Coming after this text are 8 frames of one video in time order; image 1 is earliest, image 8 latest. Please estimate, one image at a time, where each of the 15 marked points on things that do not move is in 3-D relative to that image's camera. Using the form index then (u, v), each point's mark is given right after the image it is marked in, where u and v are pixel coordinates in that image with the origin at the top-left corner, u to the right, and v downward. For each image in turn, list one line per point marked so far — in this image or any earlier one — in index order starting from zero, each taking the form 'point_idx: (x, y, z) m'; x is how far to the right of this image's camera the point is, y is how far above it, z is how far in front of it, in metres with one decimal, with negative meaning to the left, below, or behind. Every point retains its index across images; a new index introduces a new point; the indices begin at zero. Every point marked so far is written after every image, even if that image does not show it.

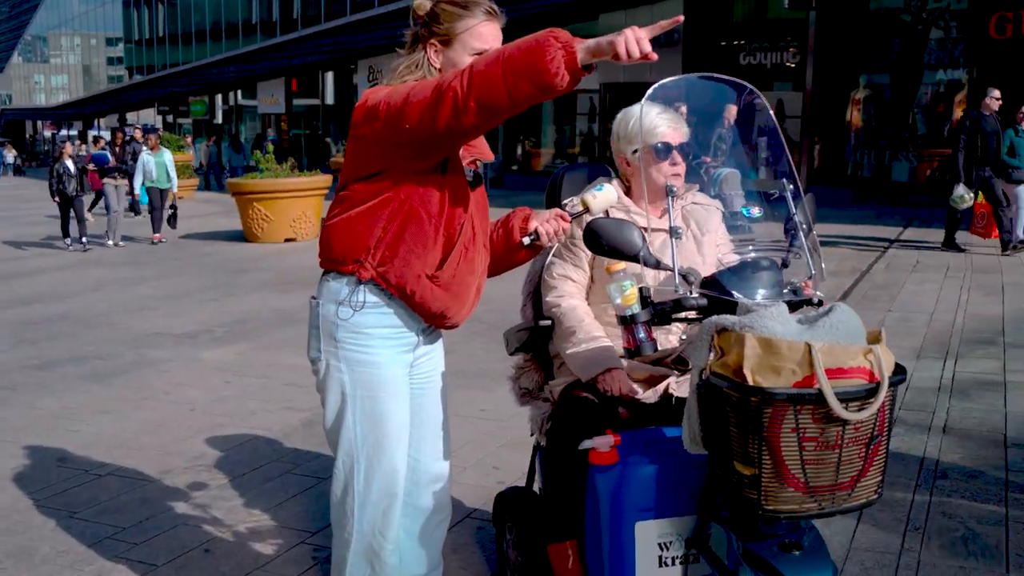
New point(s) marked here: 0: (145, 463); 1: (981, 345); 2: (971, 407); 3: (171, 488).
0: (-1.7, -0.8, +4.8) m
1: (+3.2, -0.4, +7.1) m
2: (+2.5, -0.6, +5.6) m
3: (-1.4, -0.8, +4.4) m
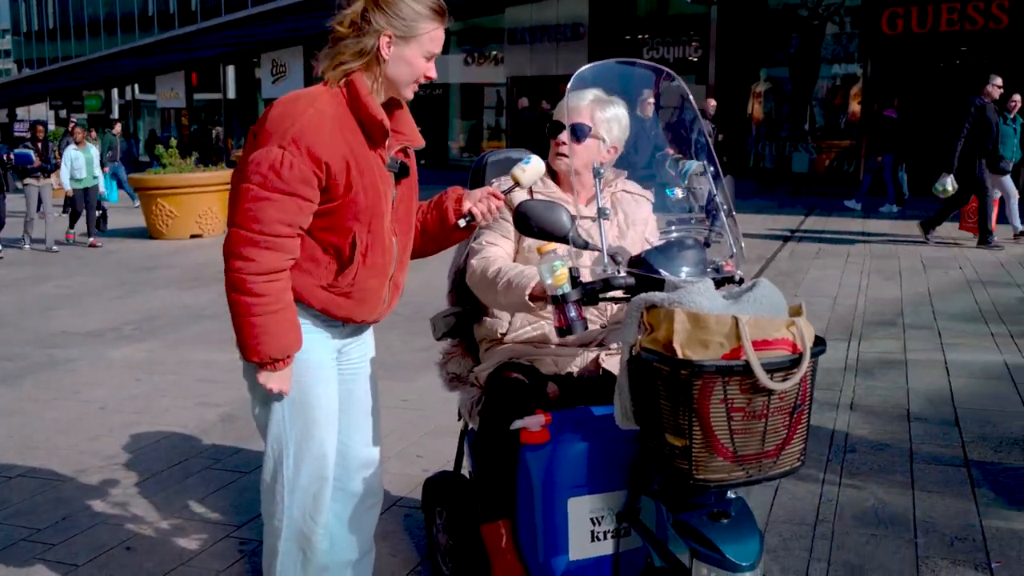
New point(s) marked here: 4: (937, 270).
0: (-2.0, -0.8, +4.7) m
1: (+2.6, -0.3, +7.4) m
2: (+2.0, -0.5, +5.8) m
3: (-1.8, -0.8, +4.3) m
4: (+4.0, +0.2, +9.9) m
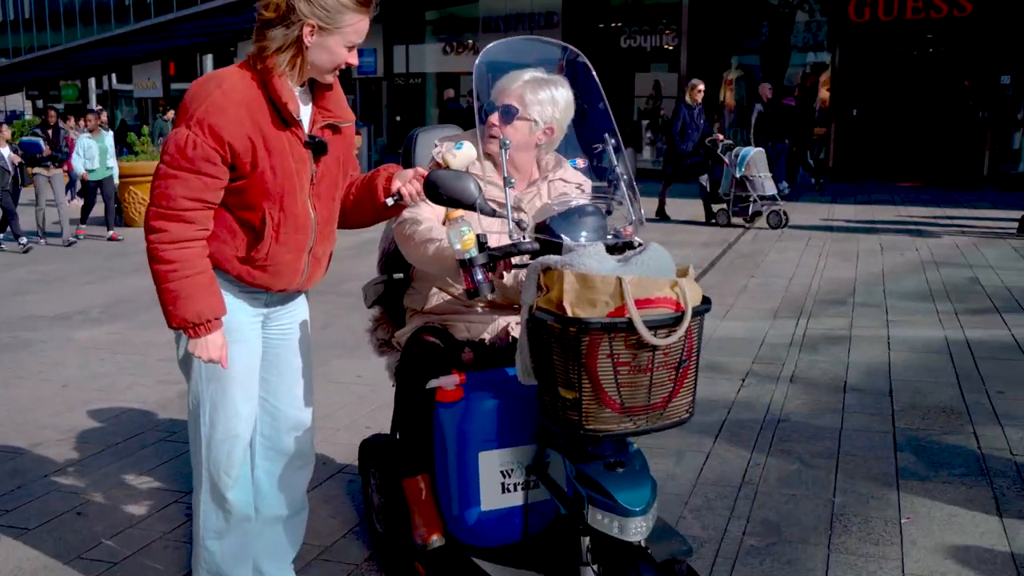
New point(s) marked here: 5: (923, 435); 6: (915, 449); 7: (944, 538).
0: (-2.3, -0.7, +4.8) m
1: (+2.3, -0.1, +7.5) m
2: (+1.7, -0.4, +6.0) m
3: (-2.0, -0.7, +4.5) m
4: (+3.7, +0.3, +10.1) m
5: (+1.8, -0.6, +4.6) m
6: (+1.7, -0.7, +4.4) m
7: (+1.4, -0.8, +3.5) m
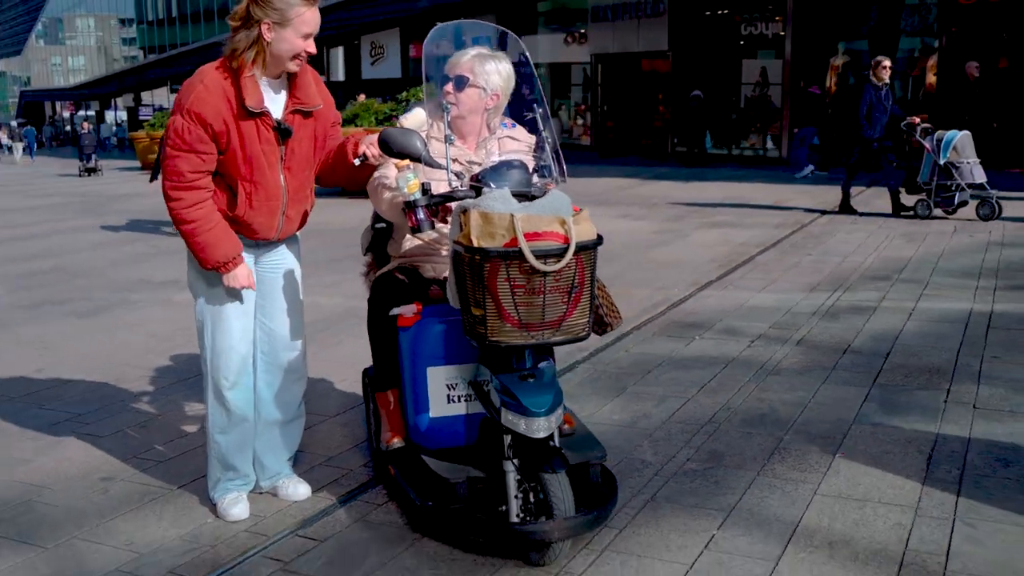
0: (-2.2, -0.5, +5.7) m
1: (+2.7, +0.1, +7.8) m
2: (+2.0, -0.2, +6.3) m
3: (-2.0, -0.5, +5.3) m
4: (+4.4, +0.5, +10.2) m
5: (+1.8, -0.5, +4.9) m
6: (+1.7, -0.5, +4.8) m
7: (+1.3, -0.7, +3.9) m
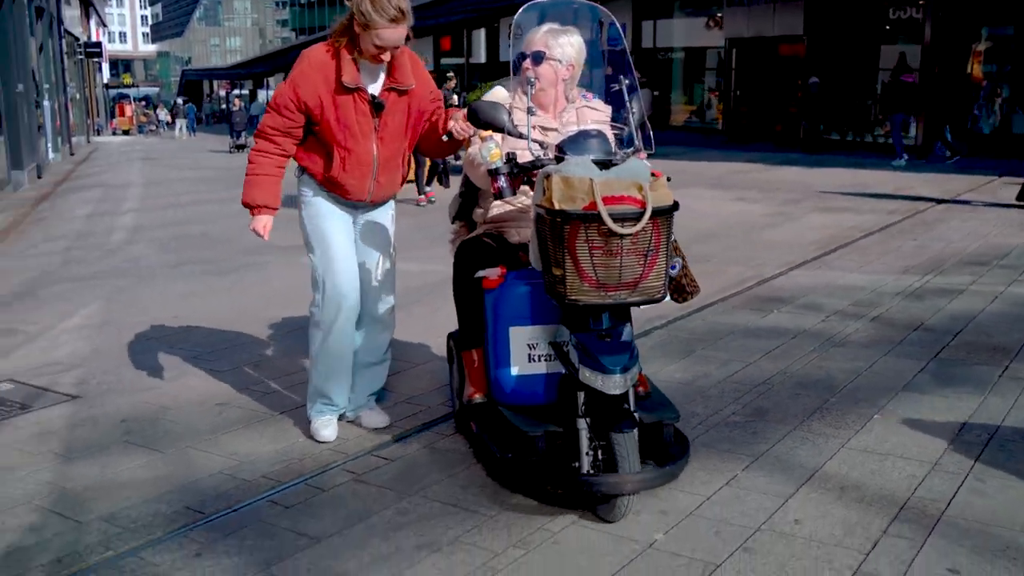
0: (-1.7, -0.2, +6.4) m
1: (+3.5, +0.2, +7.9) m
2: (+2.5, -0.1, +6.5) m
3: (-1.5, -0.3, +6.0) m
4: (+5.5, +0.6, +10.0) m
5: (+2.2, -0.4, +5.1) m
6: (+2.0, -0.4, +5.0) m
7: (+1.6, -0.6, +4.2) m
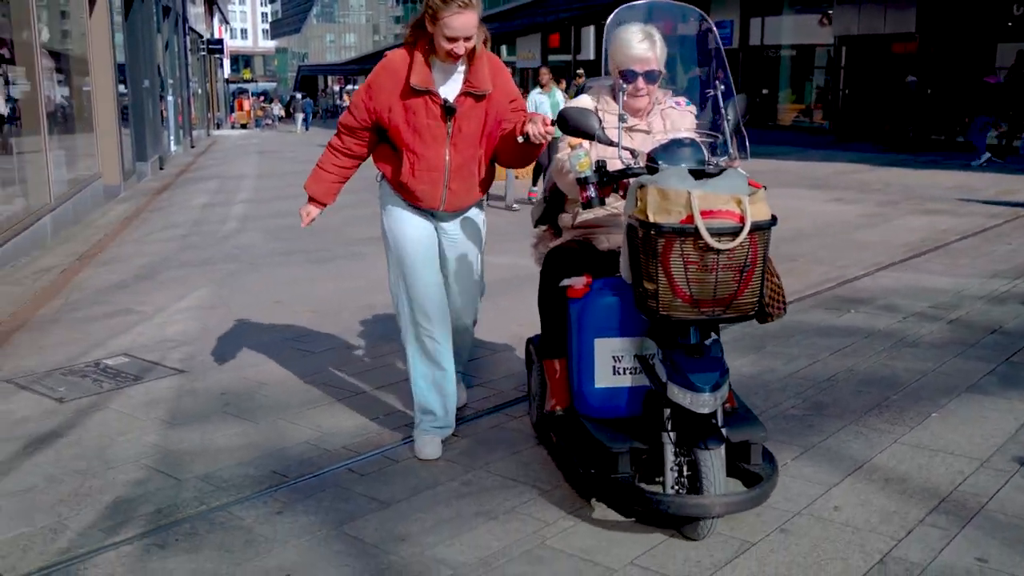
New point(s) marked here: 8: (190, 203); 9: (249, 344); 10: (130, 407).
0: (-1.2, -0.1, +6.8) m
1: (+4.1, +0.1, +7.7) m
2: (+3.0, -0.1, +6.5) m
3: (-1.0, -0.2, +6.4) m
4: (+6.3, +0.5, +9.6) m
5: (+2.5, -0.4, +5.1) m
6: (+2.4, -0.4, +5.0) m
7: (+1.8, -0.6, +4.3) m
8: (-4.5, +1.2, +14.7) m
9: (-1.5, -0.3, +5.9) m
10: (-1.7, -0.5, +4.7) m
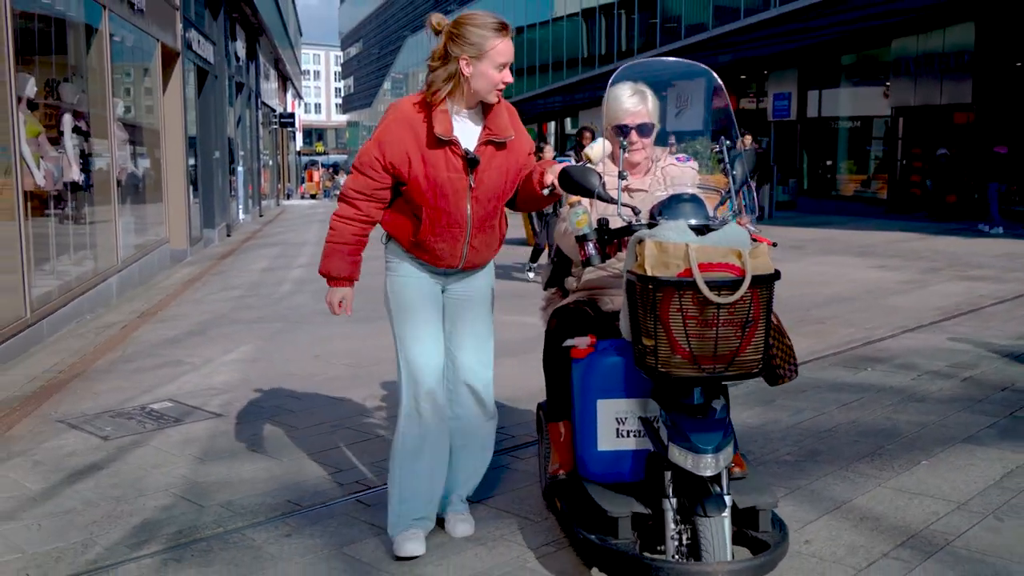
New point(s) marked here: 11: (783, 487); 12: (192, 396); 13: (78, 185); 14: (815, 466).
0: (-1.0, -0.5, +7.2) m
1: (+4.3, -0.3, +7.8) m
2: (+3.2, -0.5, +6.6) m
3: (-0.9, -0.5, +6.7) m
4: (+6.7, -0.1, +9.5) m
5: (+2.6, -0.7, +5.3) m
6: (+2.4, -0.7, +5.1) m
7: (+1.8, -0.8, +4.4) m
8: (-3.8, +0.3, +15.3) m
9: (-1.4, -0.6, +6.2) m
10: (-1.7, -0.8, +5.1) m
11: (+1.1, -0.8, +4.3) m
12: (-1.9, -0.6, +6.2) m
13: (-4.7, +1.1, +11.2) m
14: (+1.3, -0.8, +4.6) m
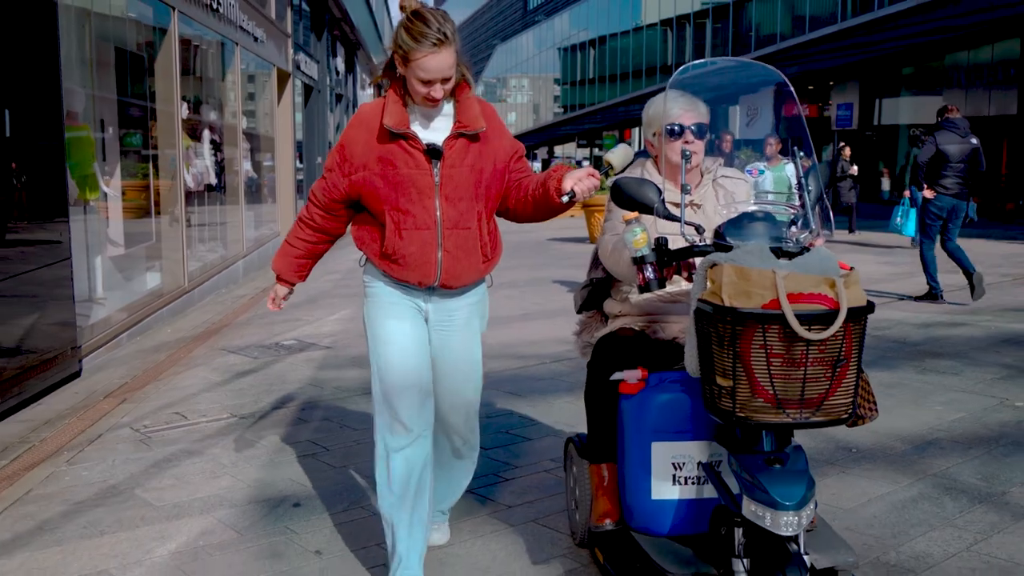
0: (-0.7, -0.3, +9.6) m
1: (+4.6, -0.2, +9.8) m
2: (+3.4, -0.3, +8.7) m
3: (-0.7, -0.3, +9.2) m
4: (+7.1, 0.0, +11.4) m
5: (+2.7, -0.5, +7.4) m
6: (+2.5, -0.5, +7.3) m
7: (+1.9, -0.6, +6.7) m
8: (-2.8, +0.5, +18.0) m
9: (-1.2, -0.4, +8.8) m
10: (-1.6, -0.5, +7.7) m
11: (+1.1, -0.6, +6.6) m
12: (-1.7, -0.4, +8.8) m
13: (-4.0, +1.4, +14.0) m
14: (+1.4, -0.6, +6.8) m
